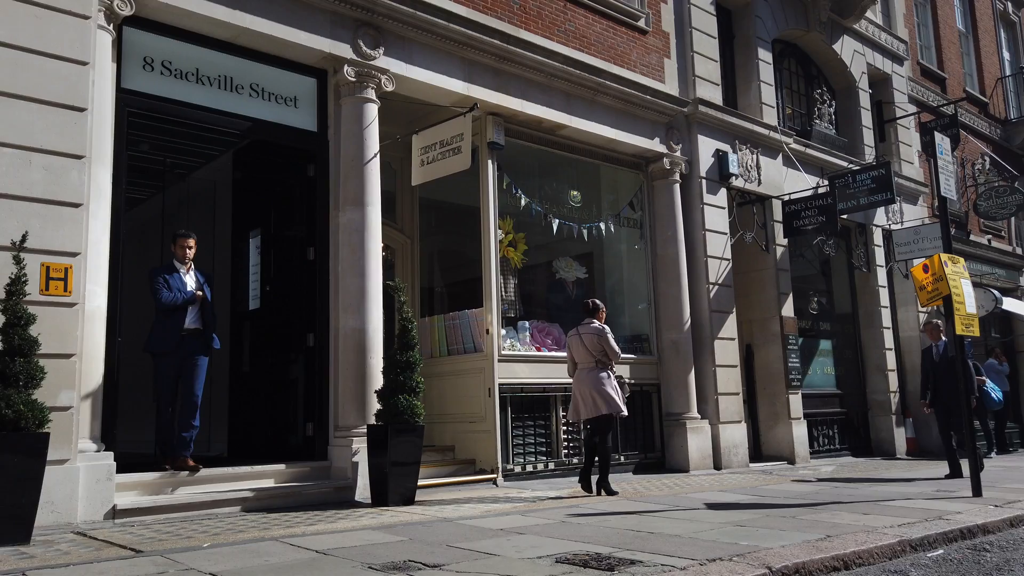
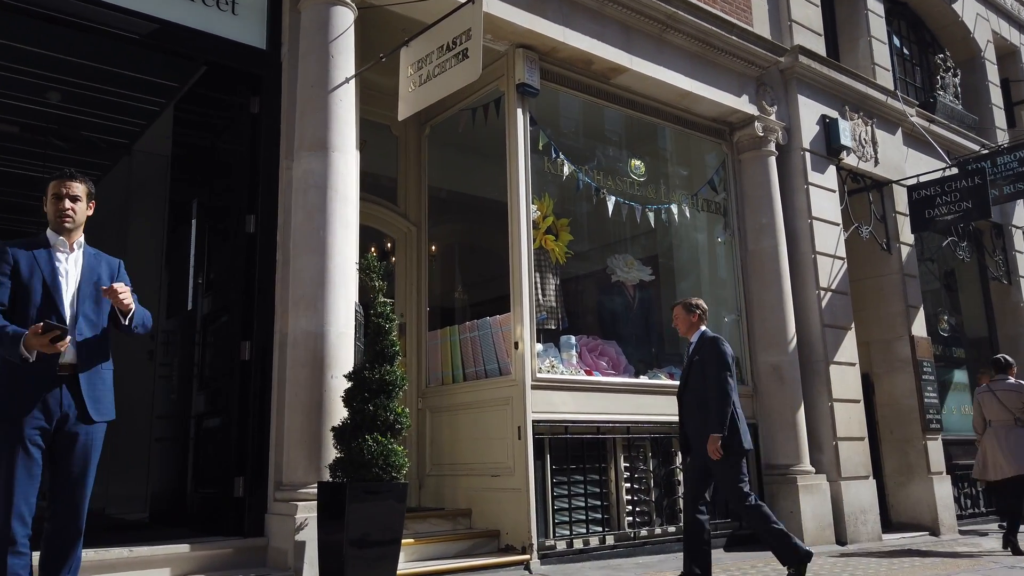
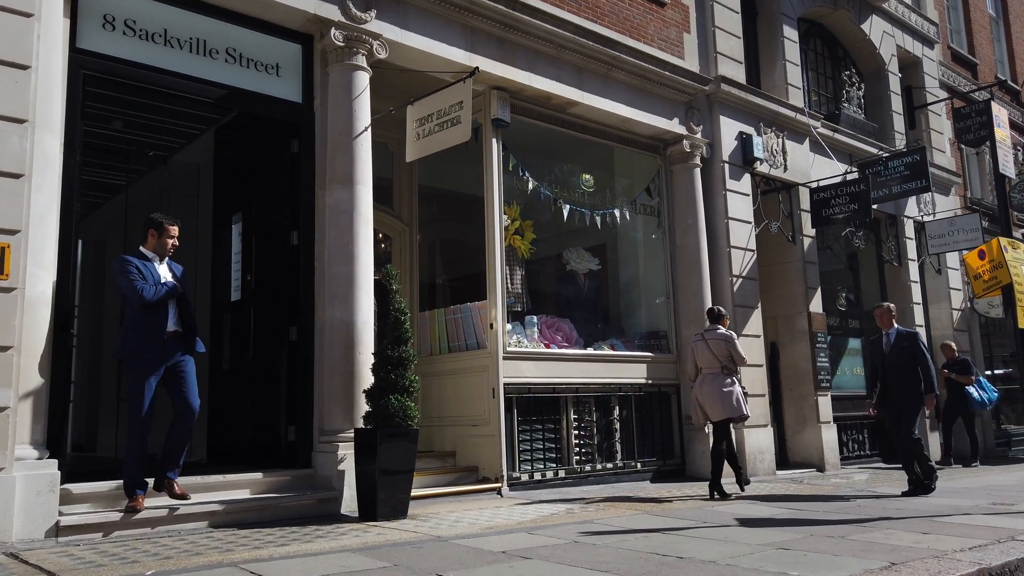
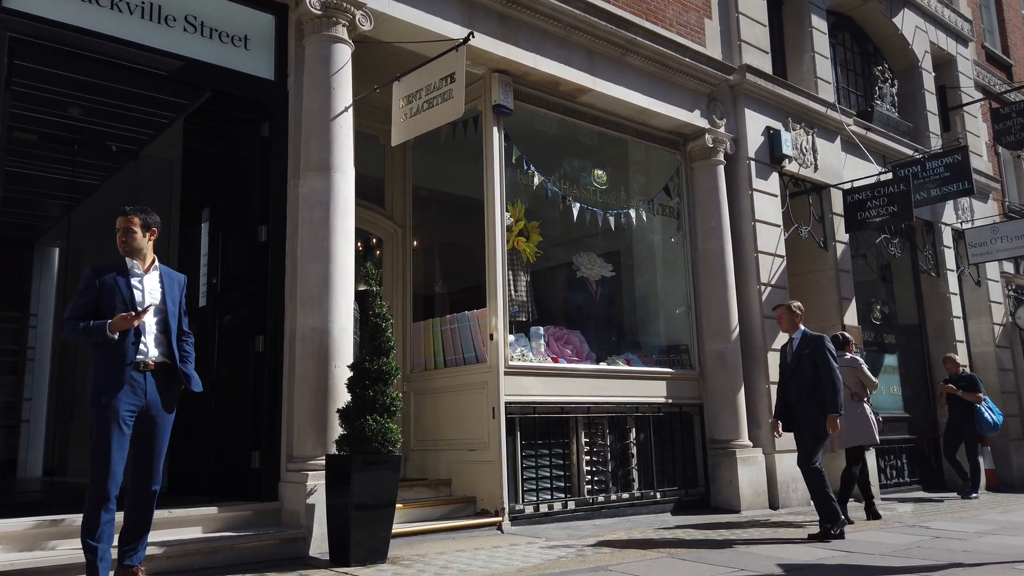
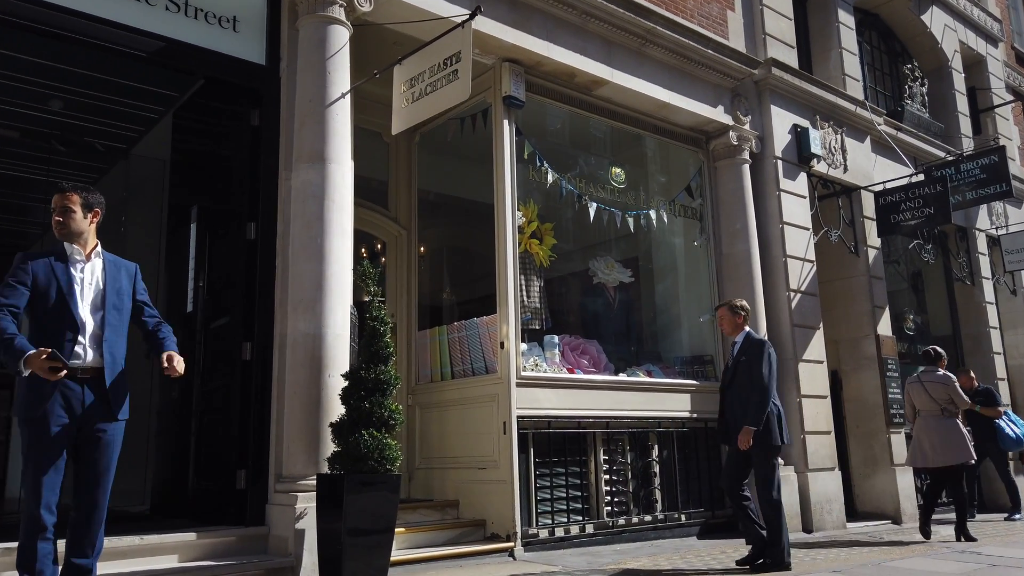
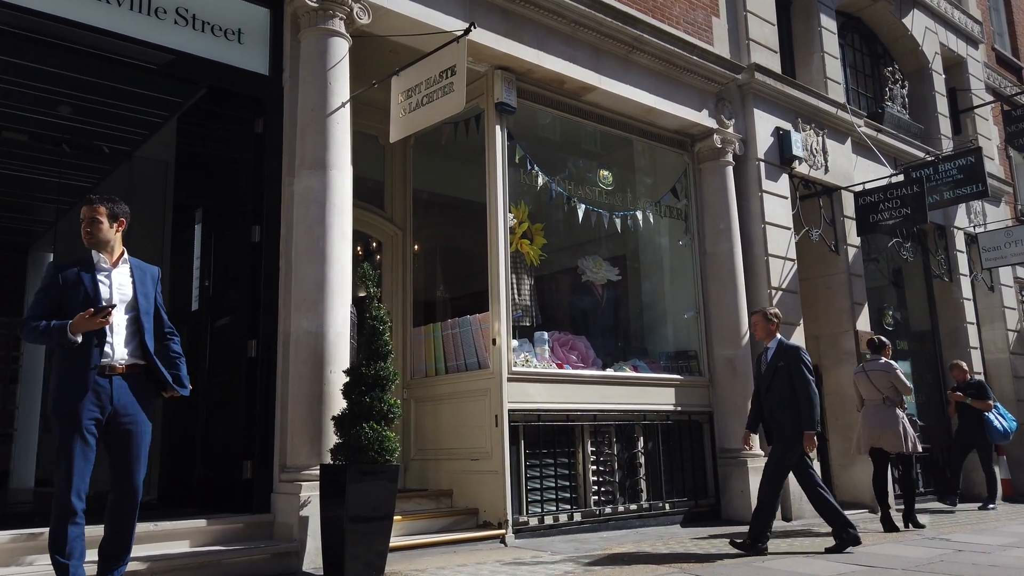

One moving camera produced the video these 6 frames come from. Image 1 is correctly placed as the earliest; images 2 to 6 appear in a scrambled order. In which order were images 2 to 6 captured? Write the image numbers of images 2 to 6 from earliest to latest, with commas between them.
3, 4, 6, 5, 2
